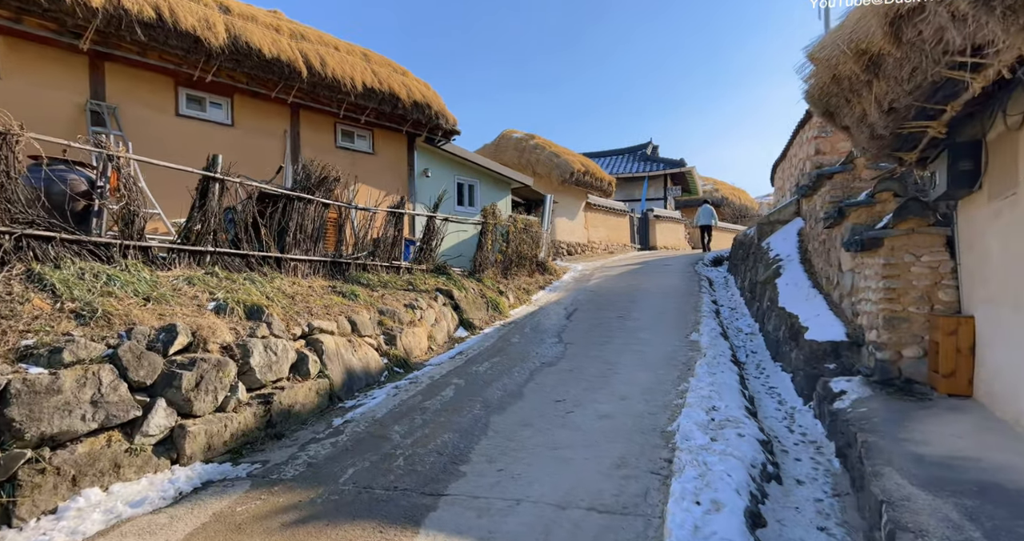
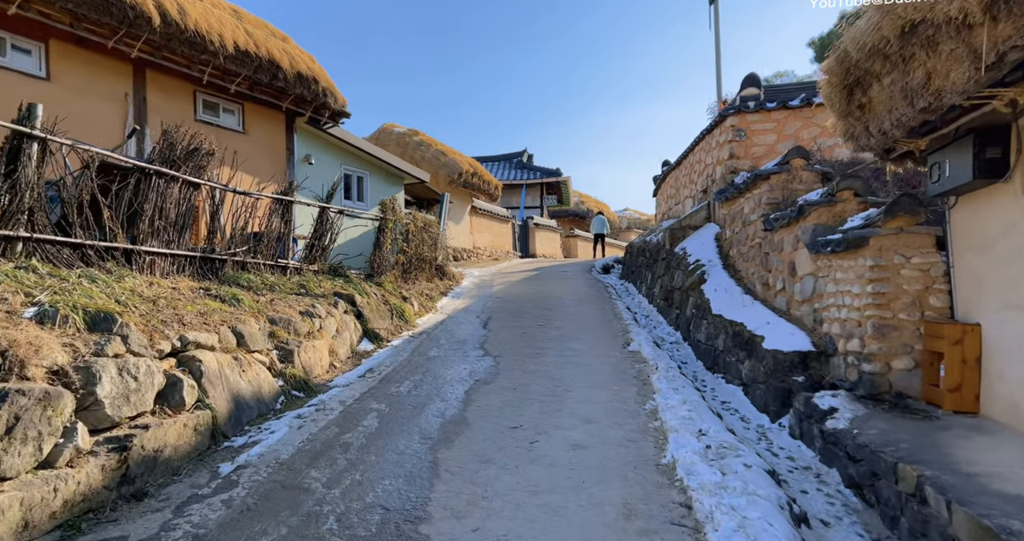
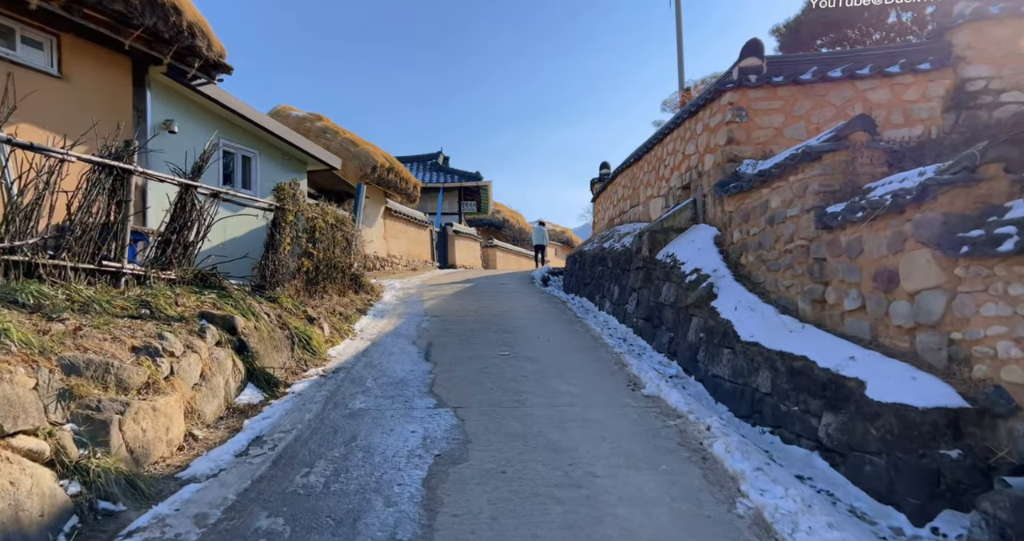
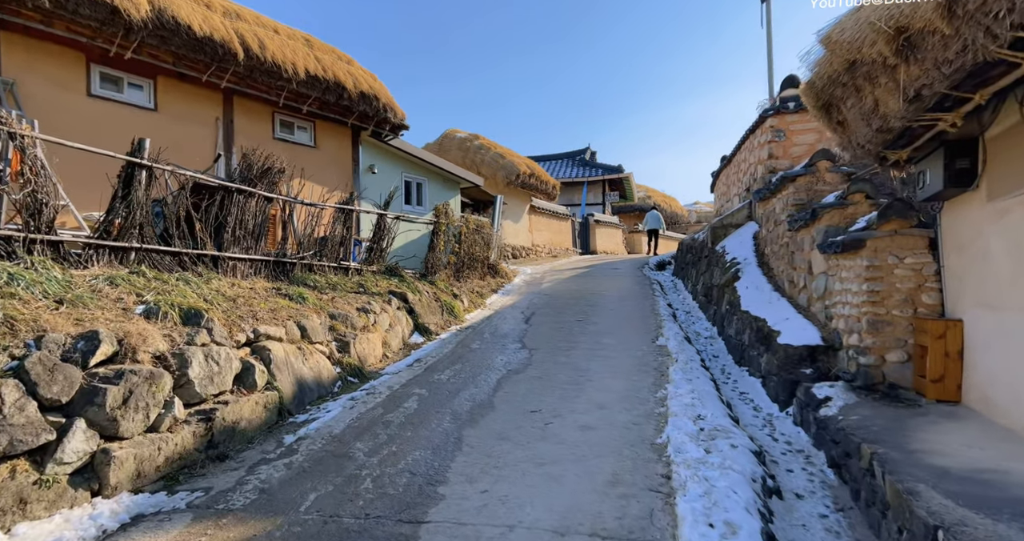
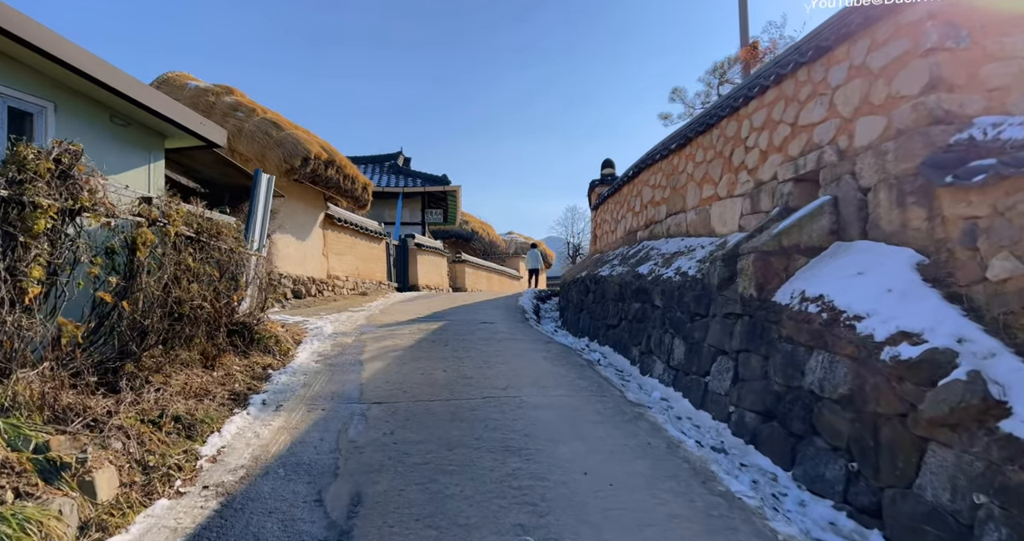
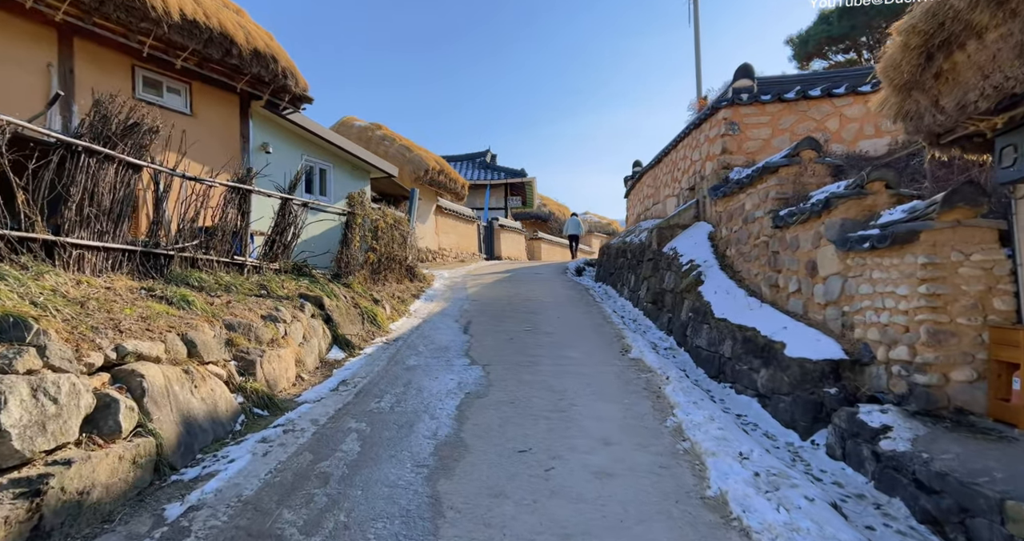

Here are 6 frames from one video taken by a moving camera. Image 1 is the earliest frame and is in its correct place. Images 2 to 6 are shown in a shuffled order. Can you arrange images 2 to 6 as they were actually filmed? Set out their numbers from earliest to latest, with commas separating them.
4, 2, 6, 3, 5
